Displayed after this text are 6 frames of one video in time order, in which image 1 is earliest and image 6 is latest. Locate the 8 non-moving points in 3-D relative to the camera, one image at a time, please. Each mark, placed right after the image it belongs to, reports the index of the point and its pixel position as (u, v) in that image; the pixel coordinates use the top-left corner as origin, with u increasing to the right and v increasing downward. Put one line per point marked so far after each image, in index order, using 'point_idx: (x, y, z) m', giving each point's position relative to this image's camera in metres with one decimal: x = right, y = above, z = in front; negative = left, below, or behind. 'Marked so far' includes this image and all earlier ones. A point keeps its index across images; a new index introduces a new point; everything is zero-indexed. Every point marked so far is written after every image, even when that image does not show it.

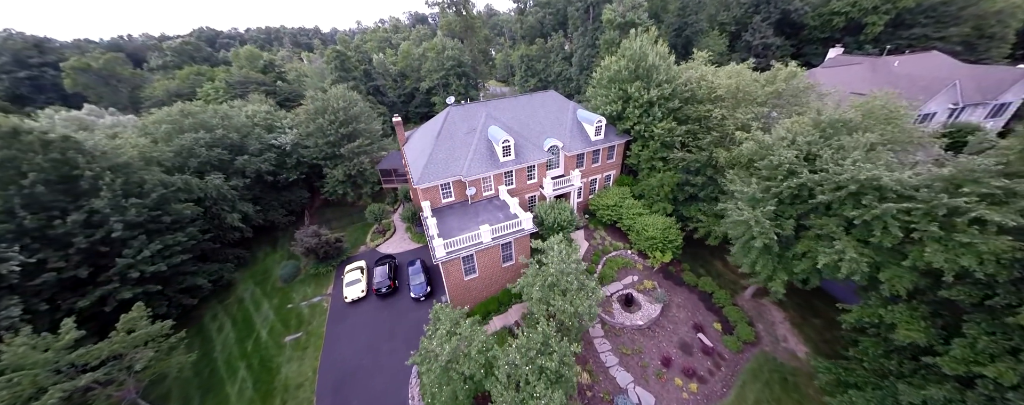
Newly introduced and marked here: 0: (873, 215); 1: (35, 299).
0: (+15.6, -0.7, +12.3) m
1: (-27.5, -5.5, +16.9) m
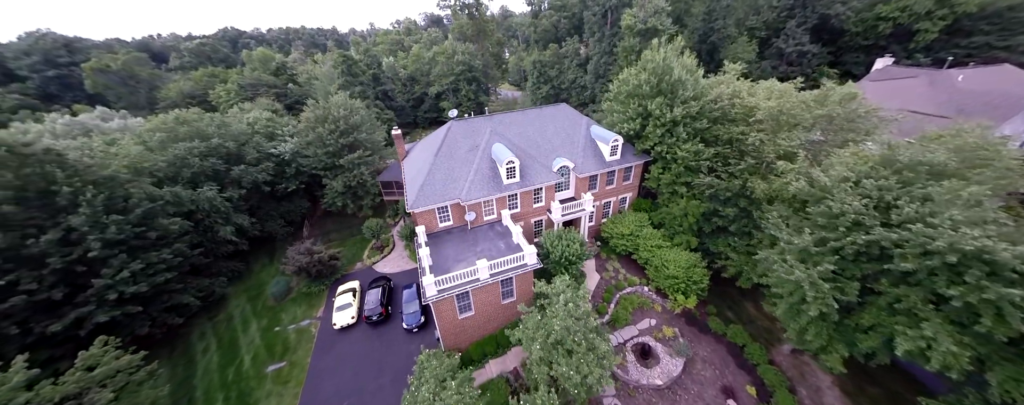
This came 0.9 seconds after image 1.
0: (+15.4, -3.0, +9.6) m
1: (-27.6, -6.5, +15.9) m
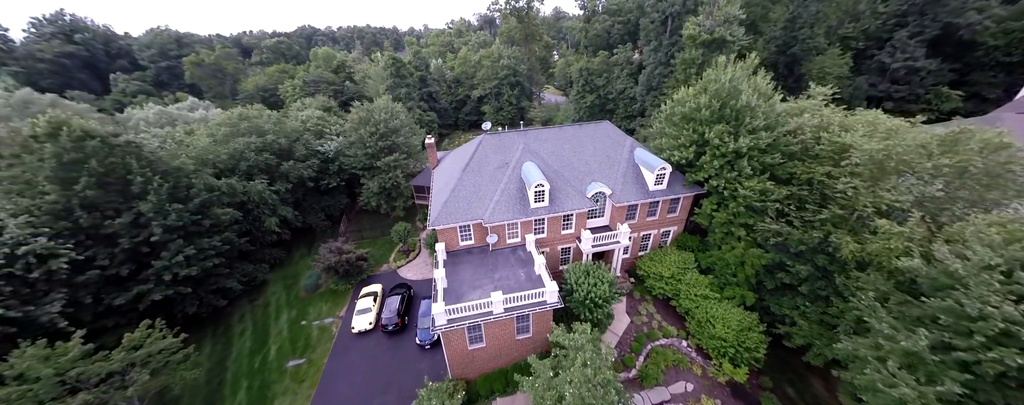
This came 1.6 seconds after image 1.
0: (+15.3, -5.9, +6.2) m
1: (-26.7, -5.6, +18.0) m
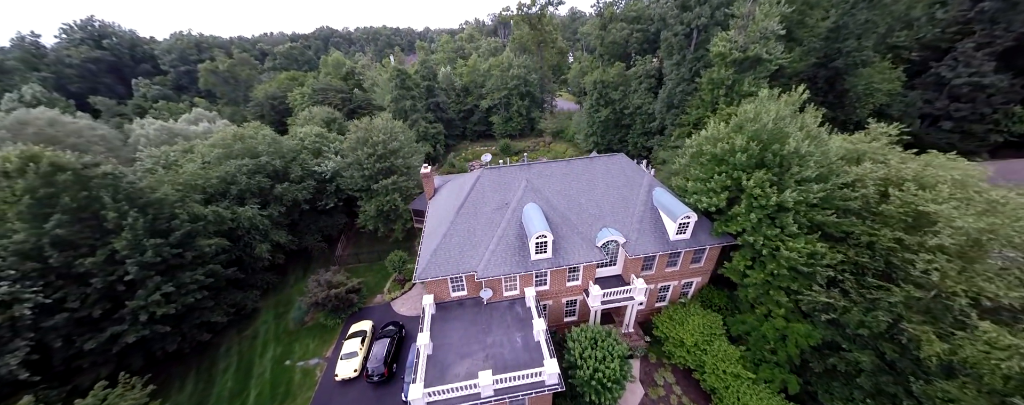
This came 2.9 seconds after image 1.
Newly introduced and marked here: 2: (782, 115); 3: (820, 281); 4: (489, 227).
0: (+14.5, -9.1, +3.3) m
1: (-26.9, -7.8, +16.9) m
2: (+13.5, +4.4, +14.6) m
3: (+14.6, -3.8, +13.8) m
4: (-1.4, -1.5, +17.2) m
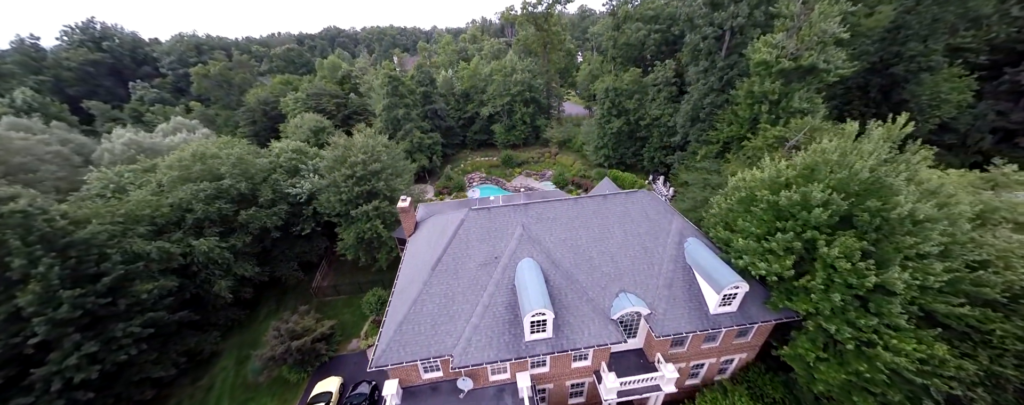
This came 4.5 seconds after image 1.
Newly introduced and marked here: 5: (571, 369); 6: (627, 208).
0: (+13.6, -11.9, -0.9) m
1: (-27.4, -10.2, +13.7) m
2: (+13.0, +1.7, +10.4) m
3: (+14.0, -6.5, +9.5) m
4: (-1.8, -4.1, +13.3) m
5: (+2.7, -7.7, +13.4) m
6: (+6.0, -0.3, +15.3) m
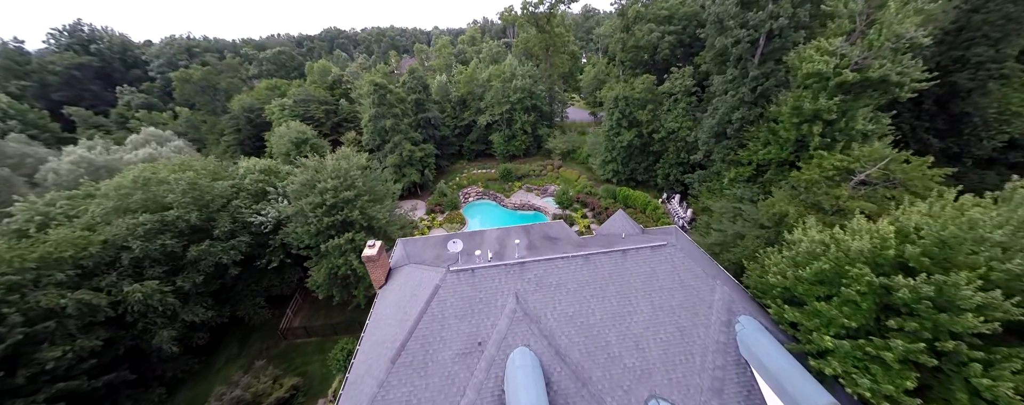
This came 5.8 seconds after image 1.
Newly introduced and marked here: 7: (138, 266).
0: (+13.1, -14.3, -4.7) m
1: (-27.8, -12.6, +10.2) m
2: (+12.6, -0.7, +6.6) m
3: (+13.5, -9.0, +5.7) m
4: (-2.2, -6.5, +9.7) m
5: (+2.4, -10.1, +9.7) m
6: (+5.7, -2.7, +11.6) m
7: (-25.4, -4.2, +19.9) m
